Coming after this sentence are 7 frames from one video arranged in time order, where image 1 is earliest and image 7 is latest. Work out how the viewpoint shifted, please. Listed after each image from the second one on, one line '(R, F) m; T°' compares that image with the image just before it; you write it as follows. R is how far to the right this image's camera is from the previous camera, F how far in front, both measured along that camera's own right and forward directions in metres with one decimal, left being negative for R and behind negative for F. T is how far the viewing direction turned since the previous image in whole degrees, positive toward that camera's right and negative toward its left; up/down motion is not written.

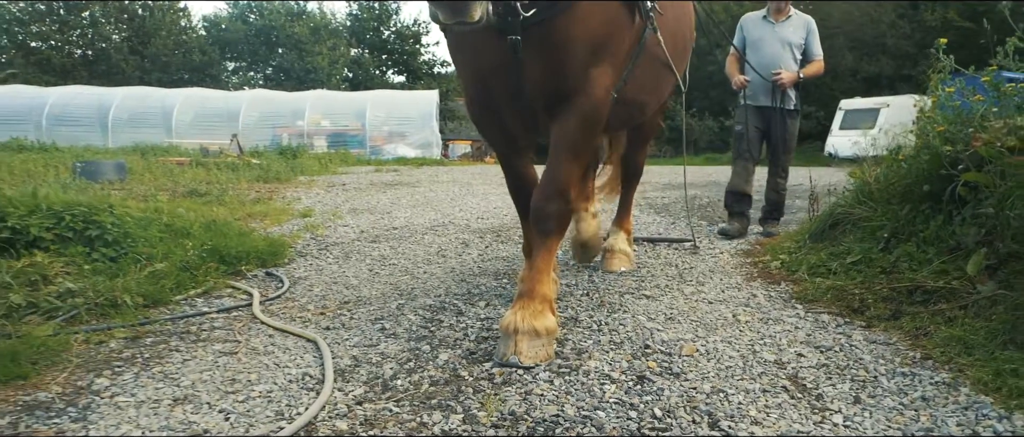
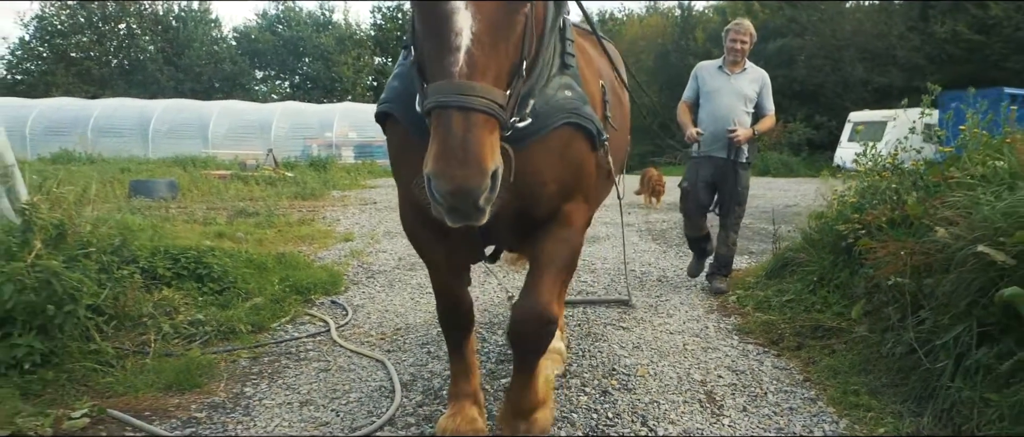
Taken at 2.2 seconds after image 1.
(0.0, -0.9) m; -1°
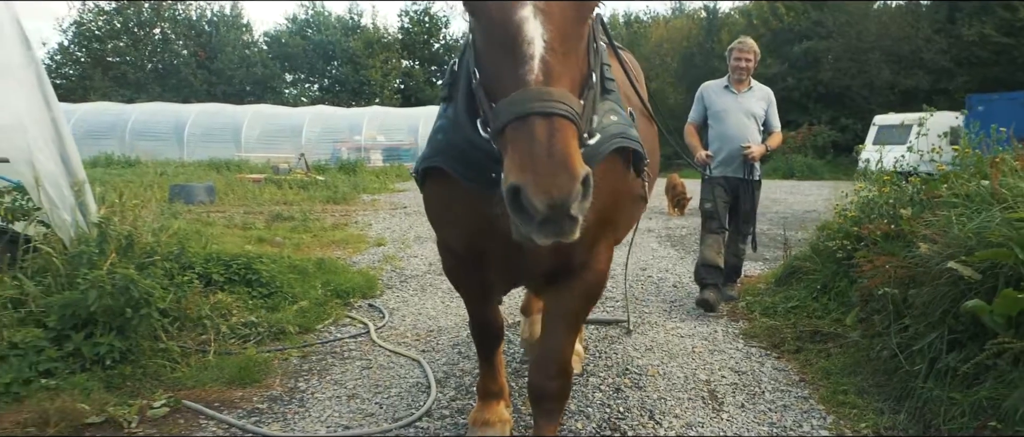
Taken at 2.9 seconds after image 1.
(0.0, -0.3) m; -2°
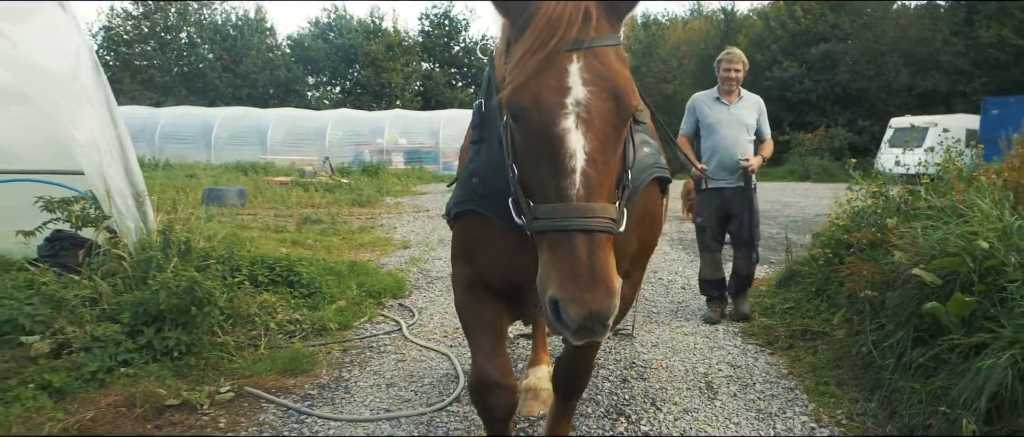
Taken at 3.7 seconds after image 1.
(0.0, -0.4) m; -1°
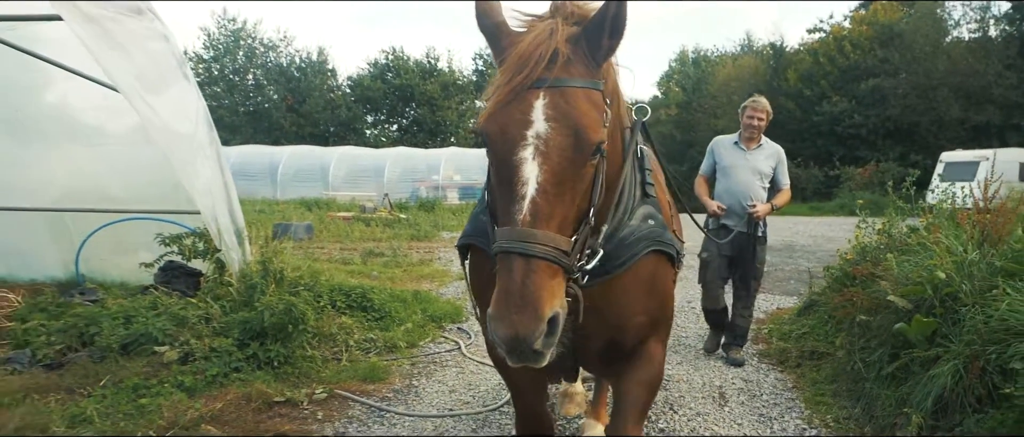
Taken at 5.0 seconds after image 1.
(+0.1, -0.7) m; -4°
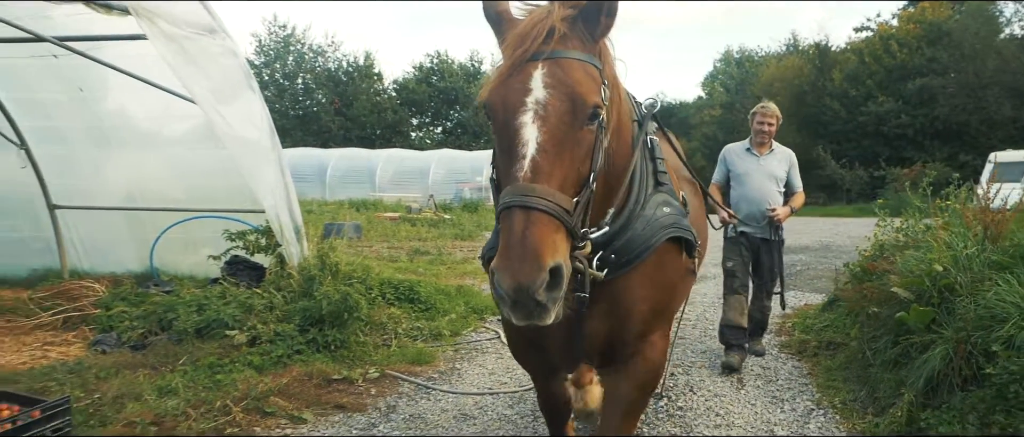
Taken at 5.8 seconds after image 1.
(+0.1, -0.4) m; -3°
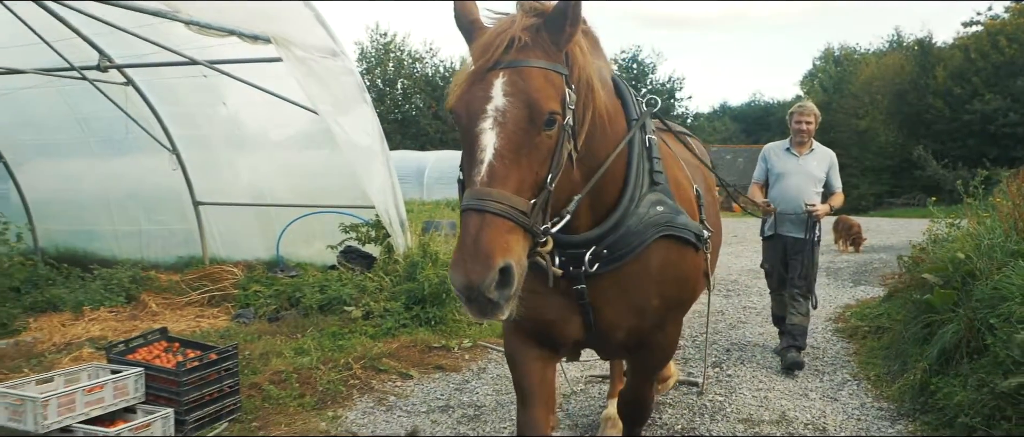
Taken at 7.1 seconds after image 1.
(+0.1, -0.7) m; -7°
